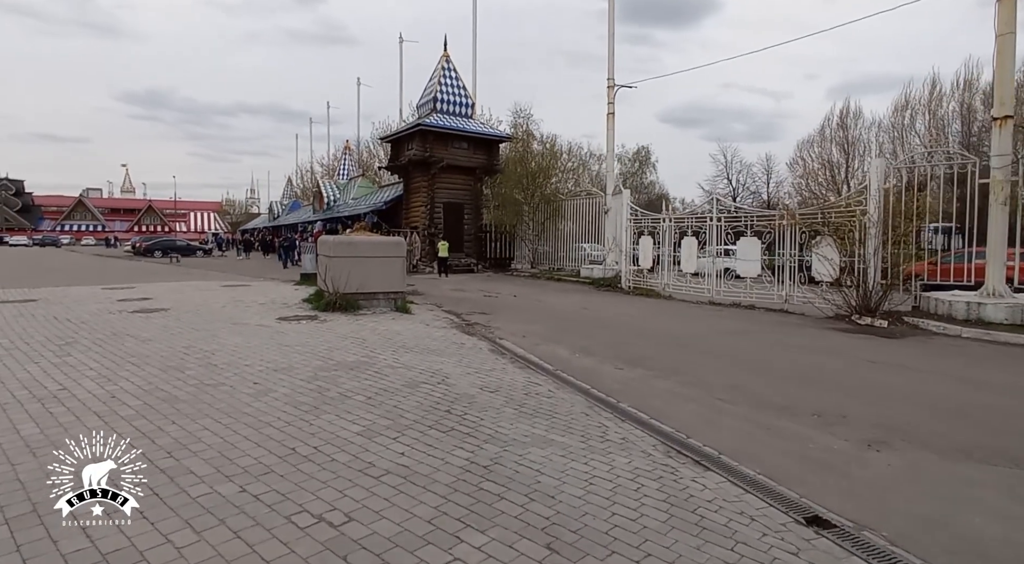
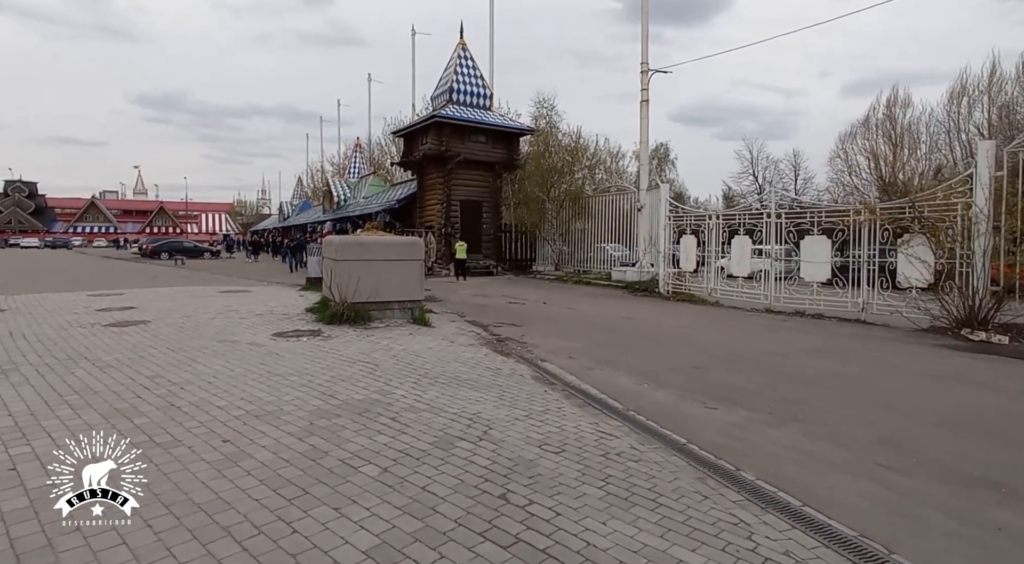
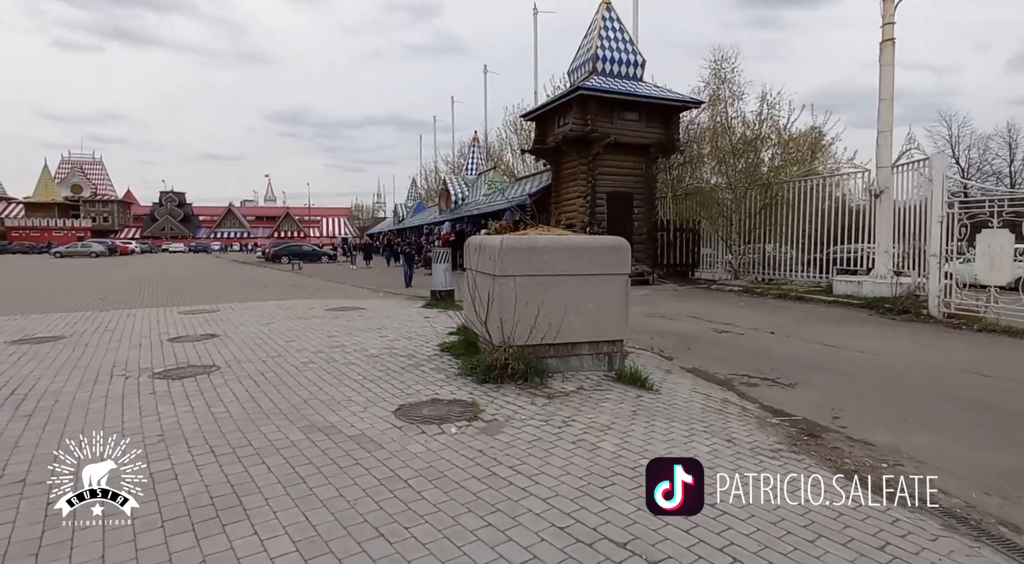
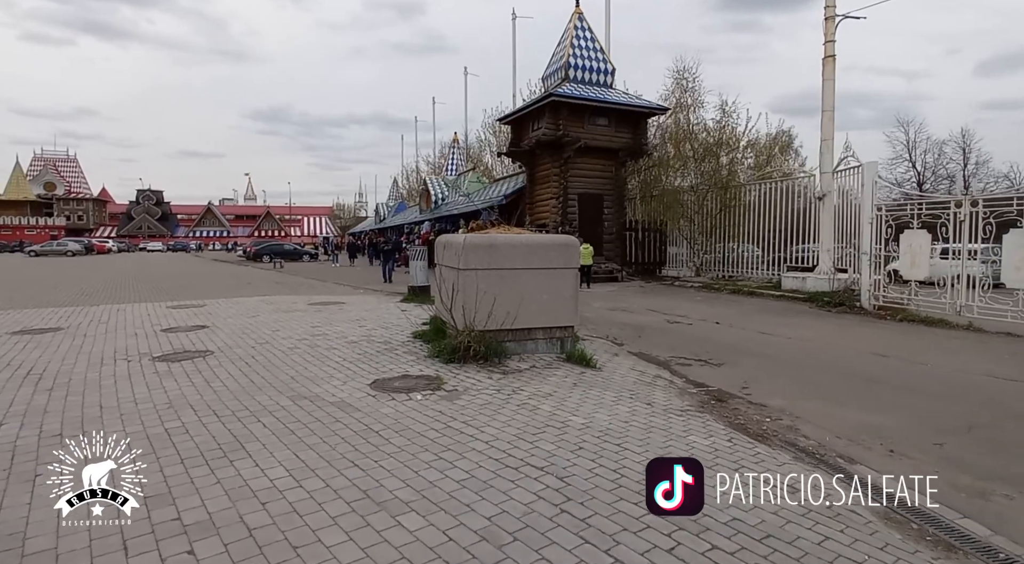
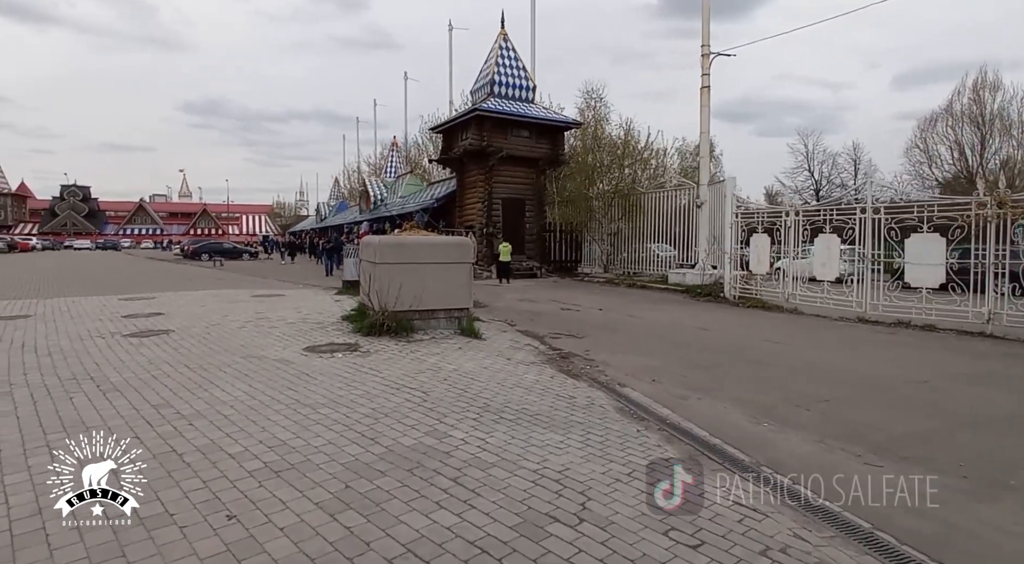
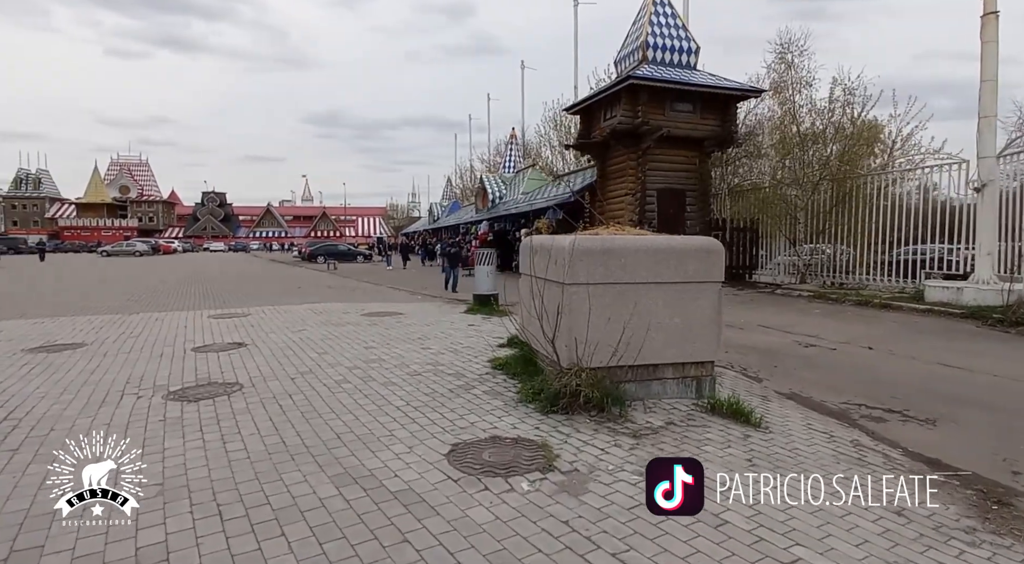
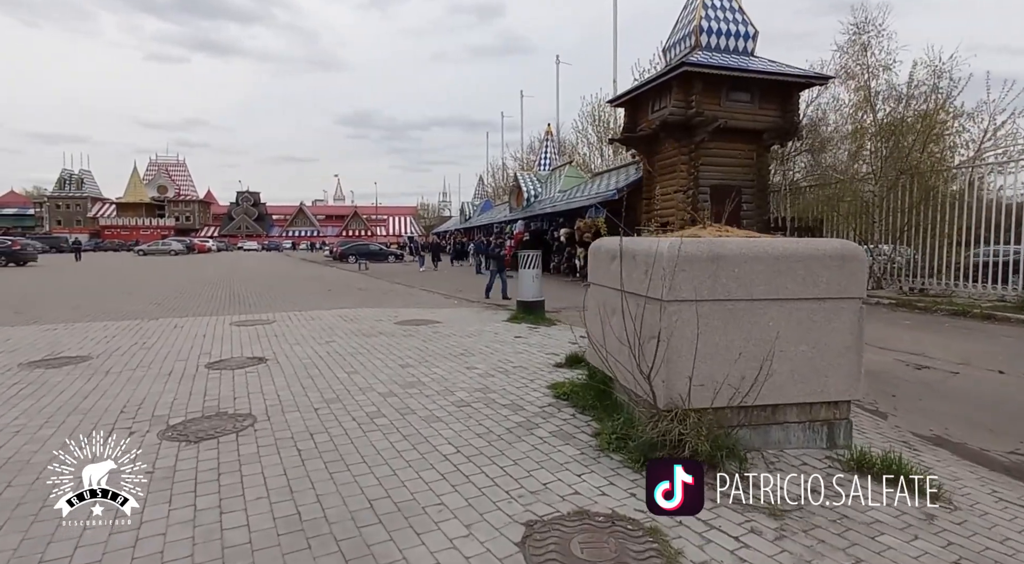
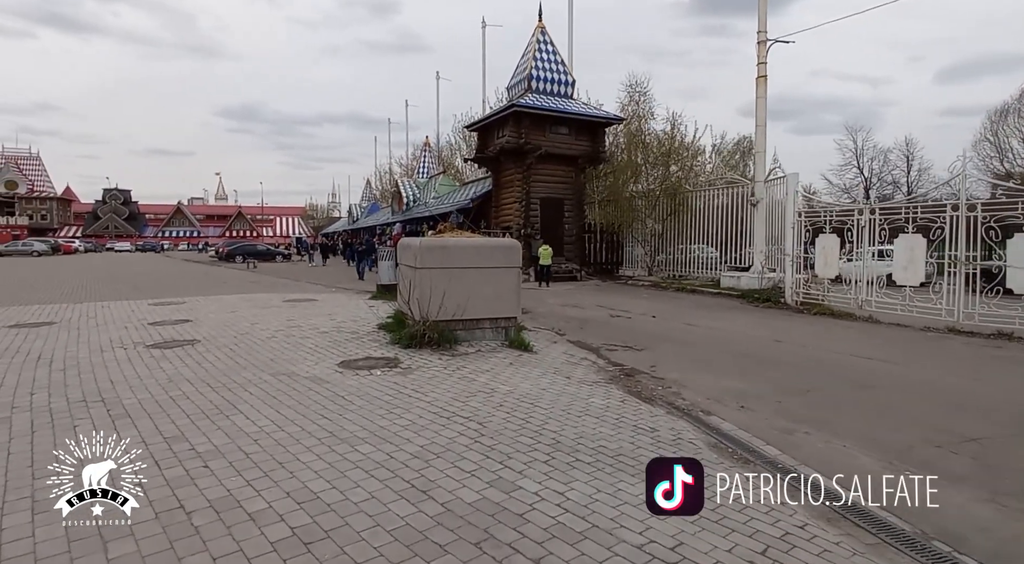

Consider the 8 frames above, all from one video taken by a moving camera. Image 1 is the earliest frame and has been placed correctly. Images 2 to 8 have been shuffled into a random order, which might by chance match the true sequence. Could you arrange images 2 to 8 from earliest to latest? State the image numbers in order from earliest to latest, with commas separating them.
2, 5, 8, 4, 3, 6, 7
